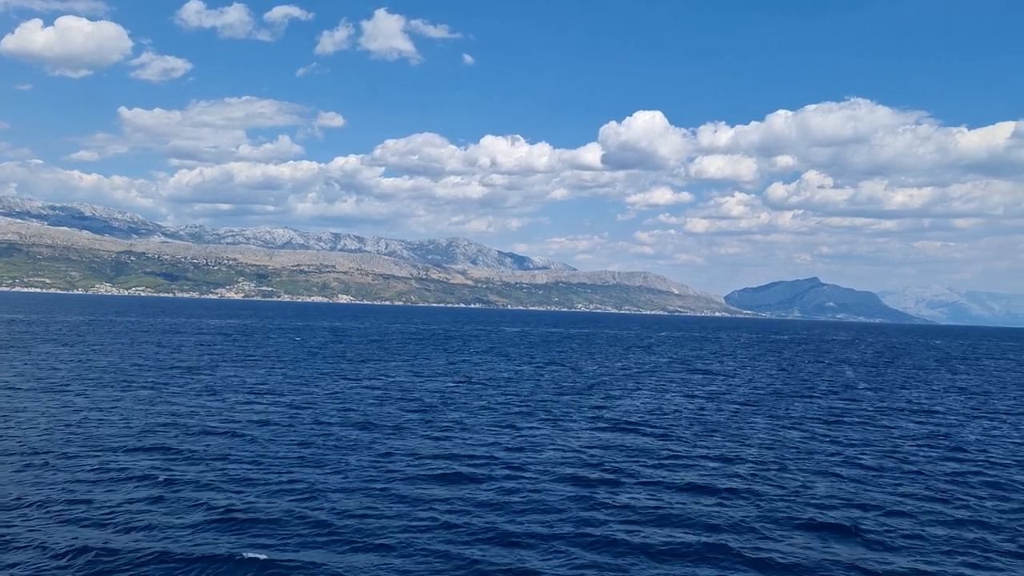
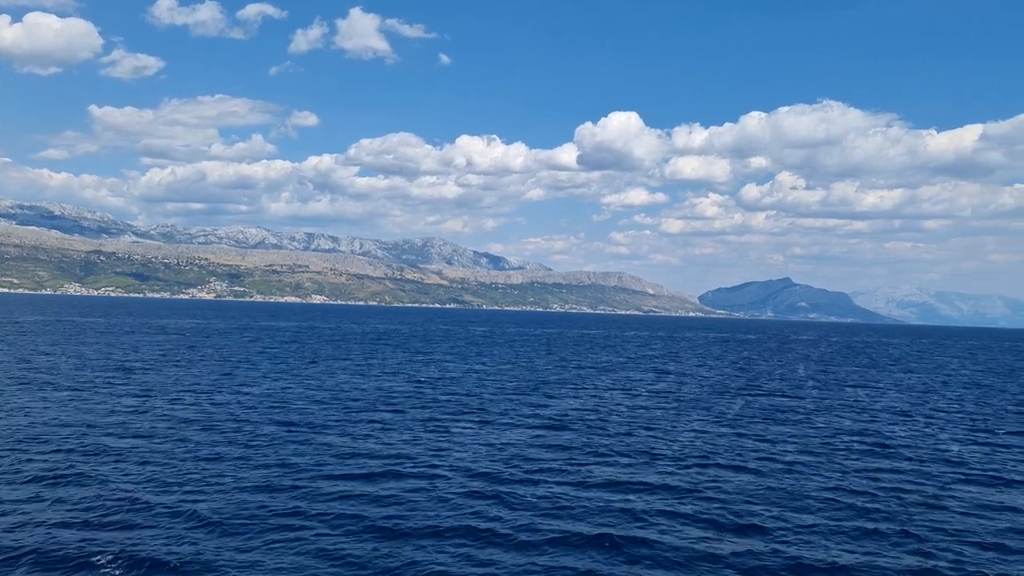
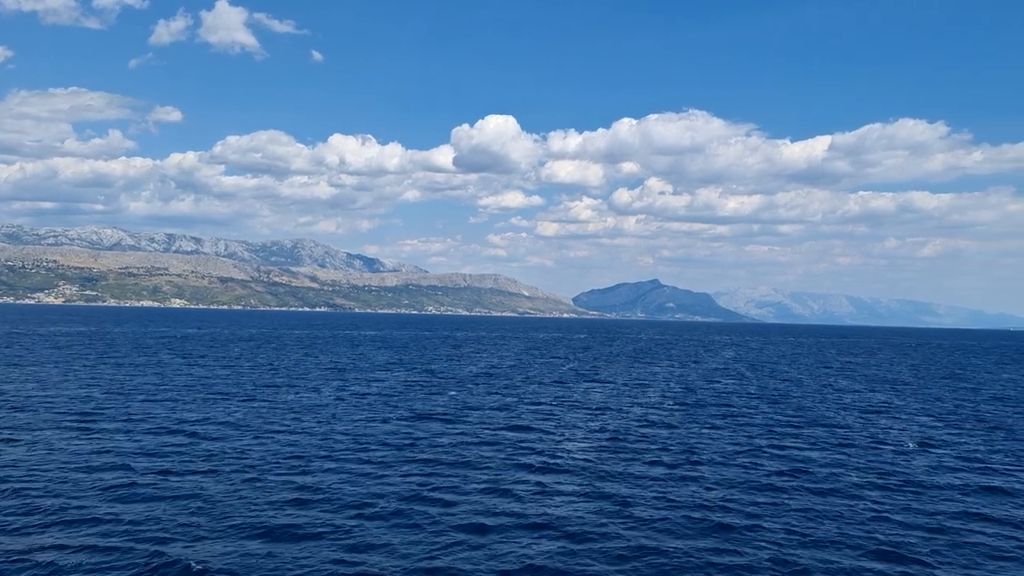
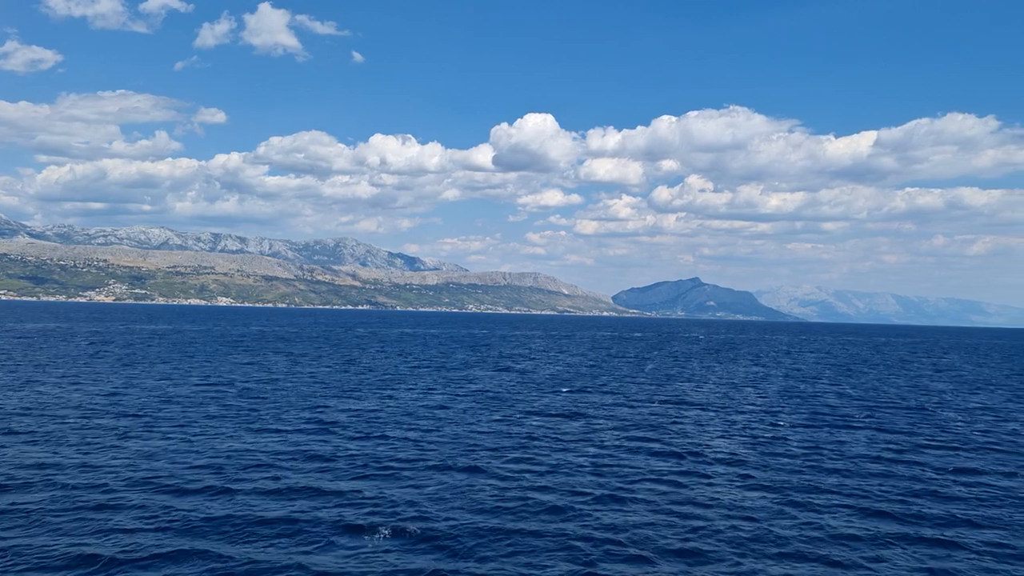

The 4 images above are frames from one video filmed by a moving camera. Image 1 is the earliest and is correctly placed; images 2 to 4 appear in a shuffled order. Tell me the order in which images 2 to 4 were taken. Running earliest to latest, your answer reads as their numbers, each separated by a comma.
2, 4, 3
